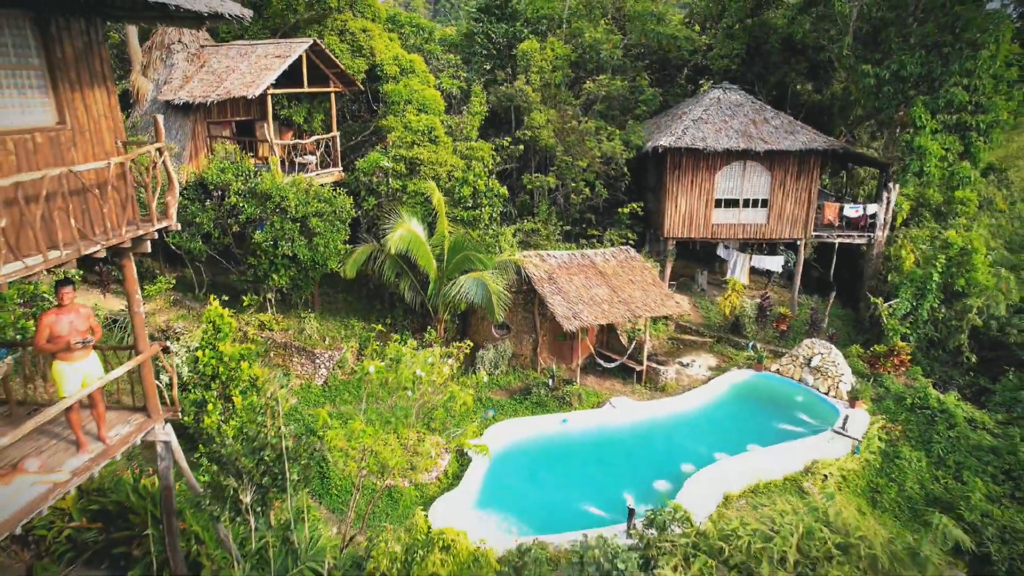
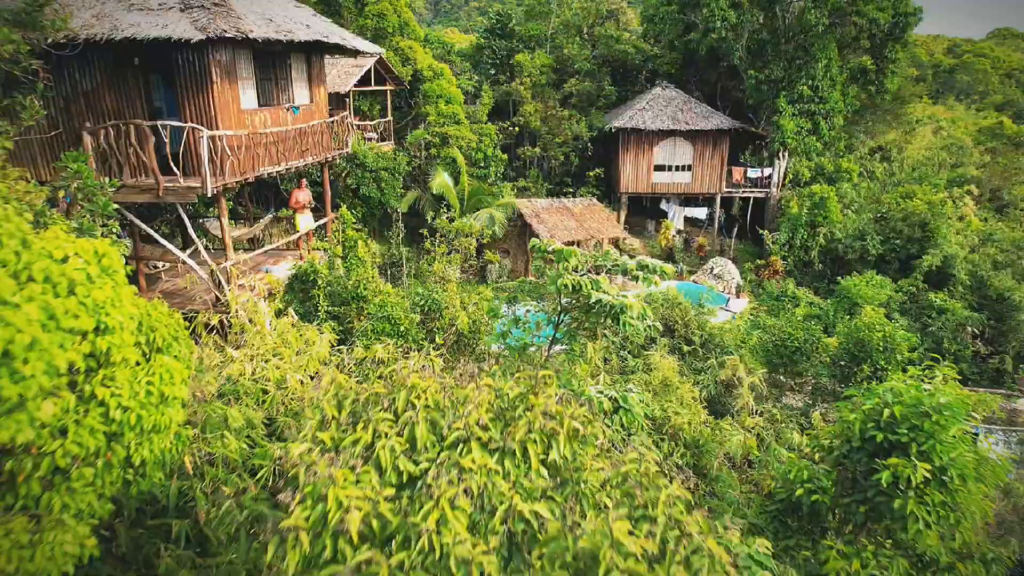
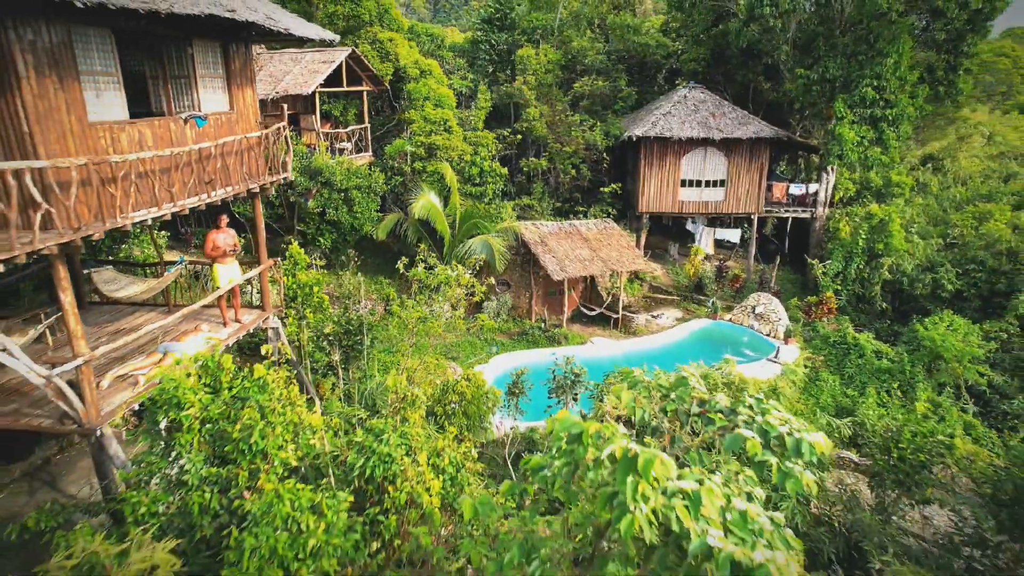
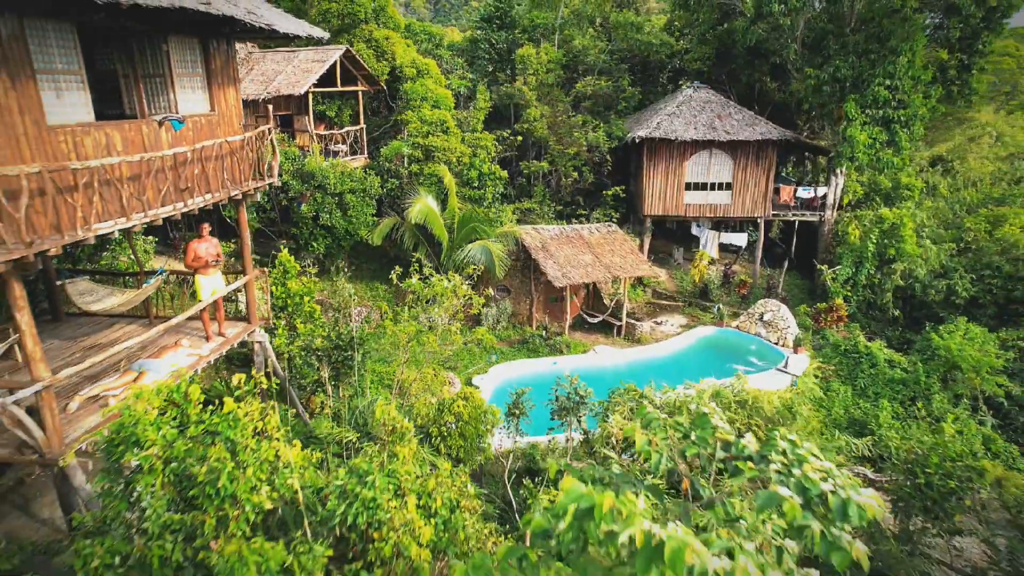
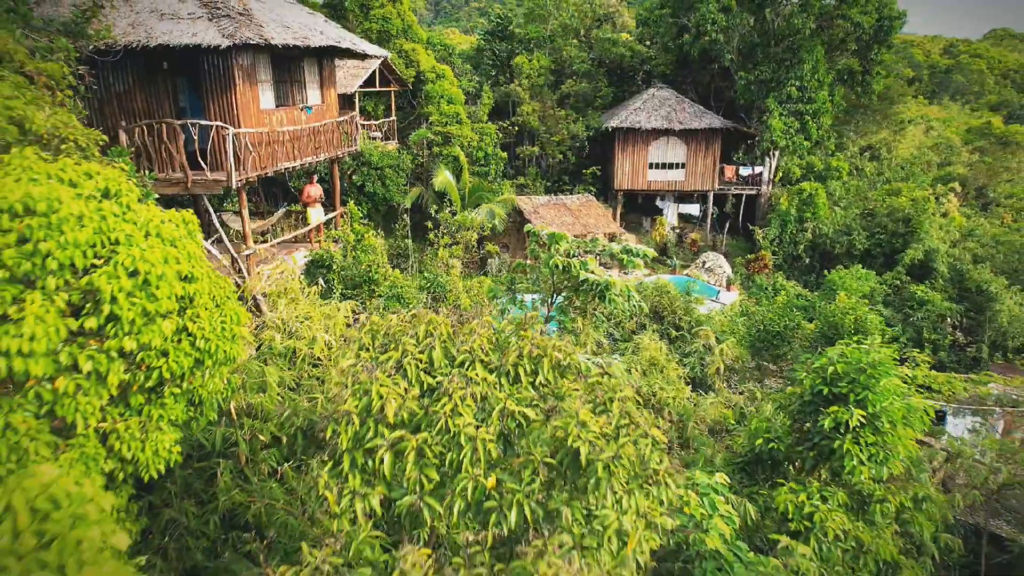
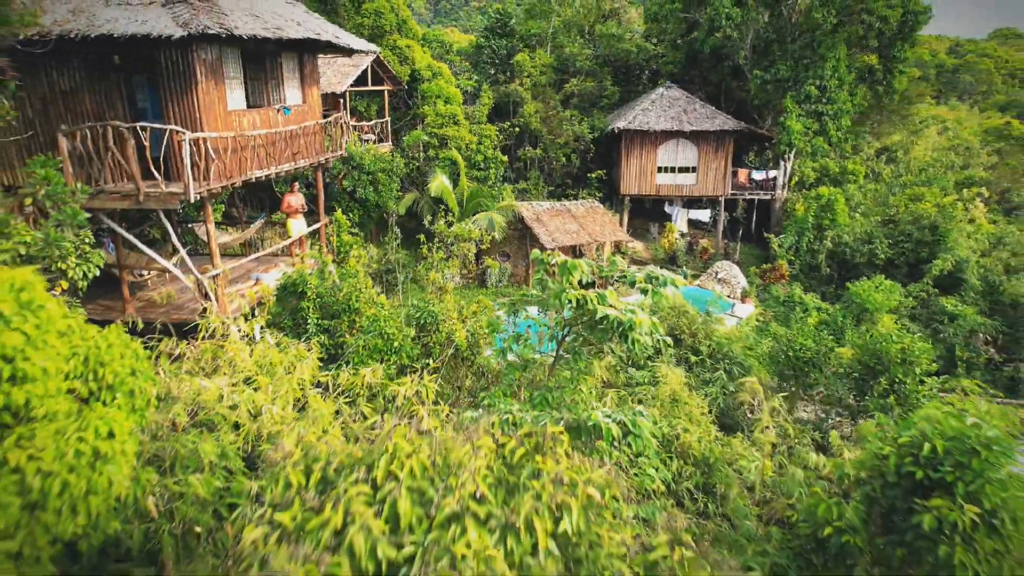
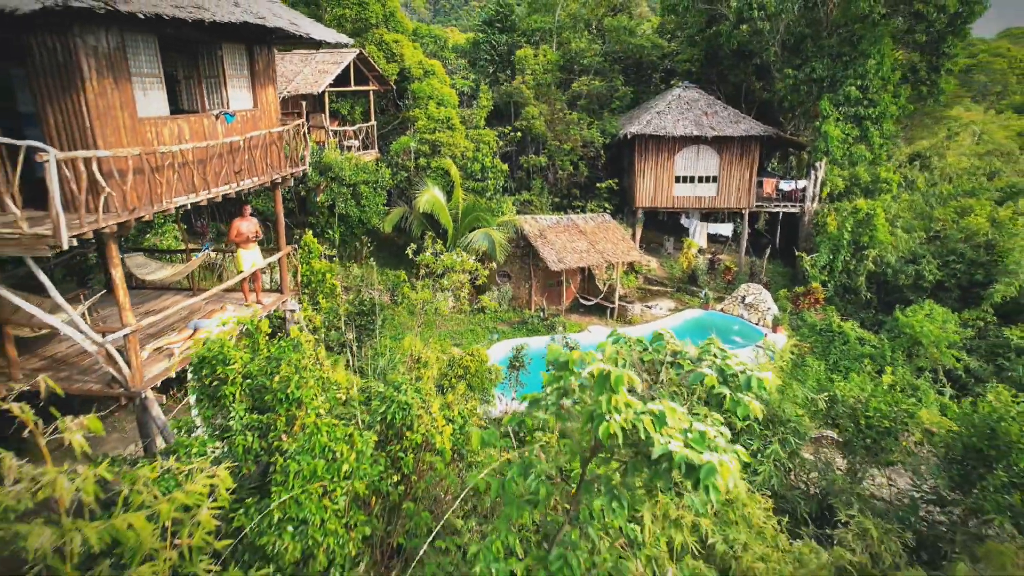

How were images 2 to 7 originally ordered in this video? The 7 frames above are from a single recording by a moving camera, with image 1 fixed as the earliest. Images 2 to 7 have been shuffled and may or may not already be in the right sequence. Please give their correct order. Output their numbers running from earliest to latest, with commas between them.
4, 3, 7, 6, 2, 5
